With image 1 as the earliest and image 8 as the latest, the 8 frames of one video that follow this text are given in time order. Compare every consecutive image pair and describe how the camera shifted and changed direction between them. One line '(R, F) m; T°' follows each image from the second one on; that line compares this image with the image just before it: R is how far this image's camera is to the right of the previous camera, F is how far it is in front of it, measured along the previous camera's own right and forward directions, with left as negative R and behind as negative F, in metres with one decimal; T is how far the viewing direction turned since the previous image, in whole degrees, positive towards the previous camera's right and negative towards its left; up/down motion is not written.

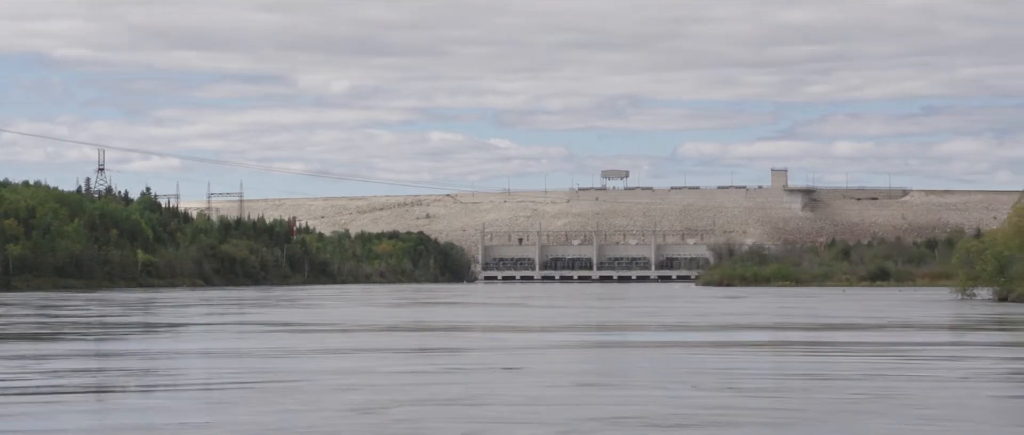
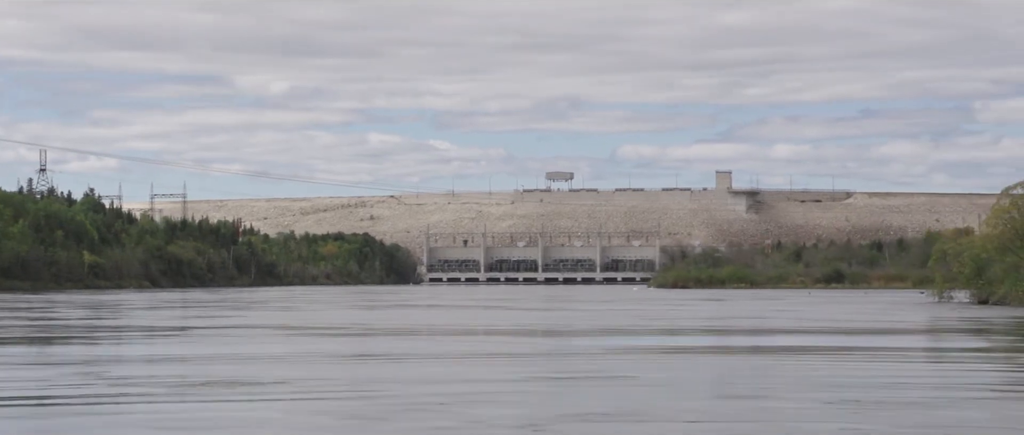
(-0.8, +0.5) m; +2°
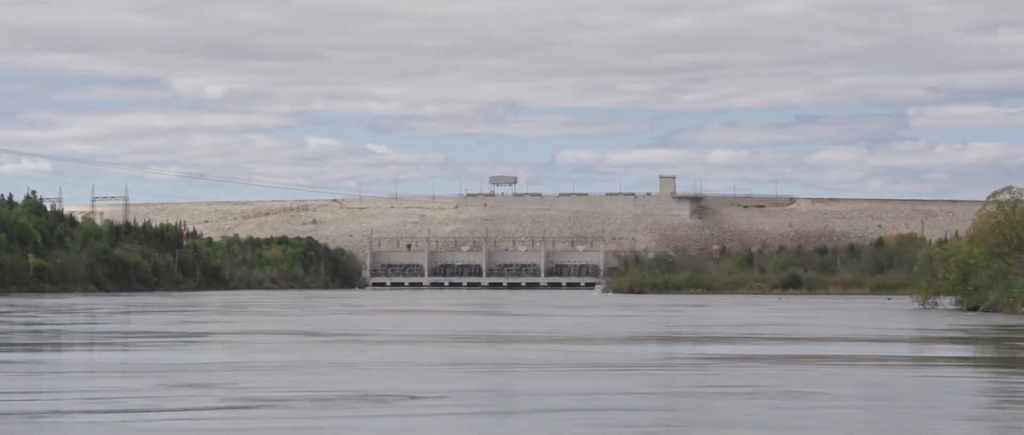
(-1.0, +0.7) m; +2°
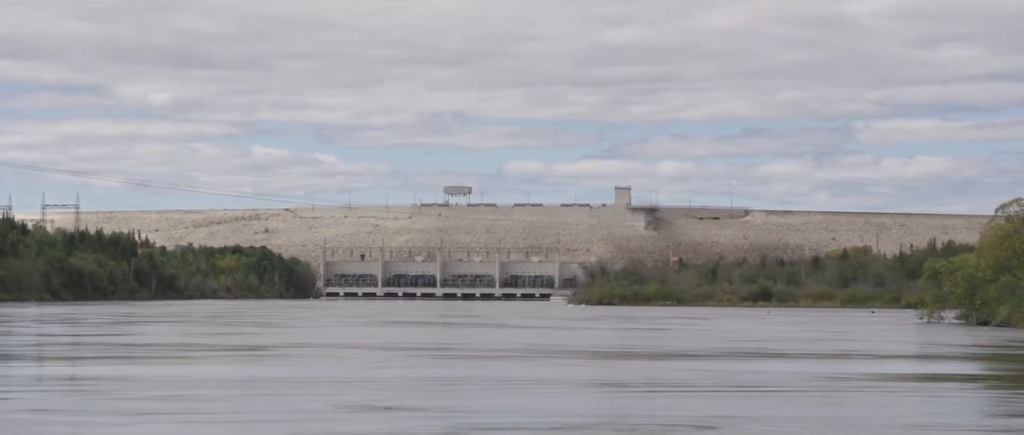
(-1.1, +1.0) m; +2°
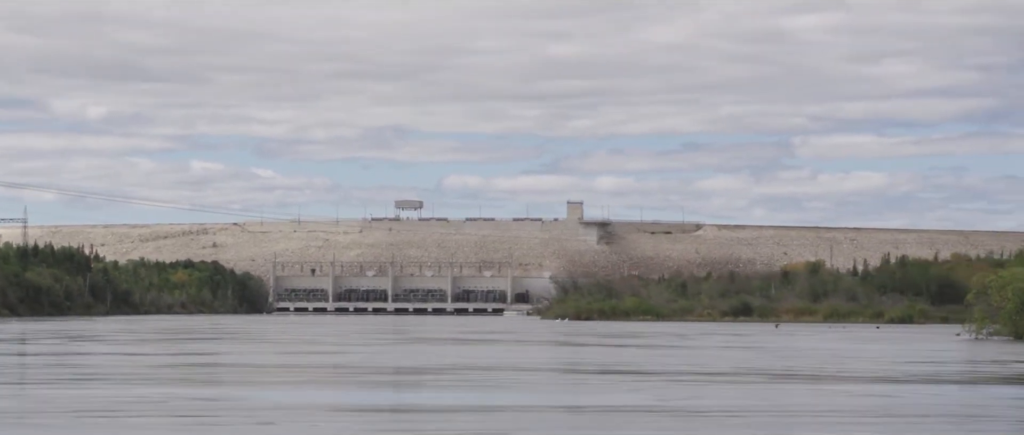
(-2.0, +1.4) m; +2°
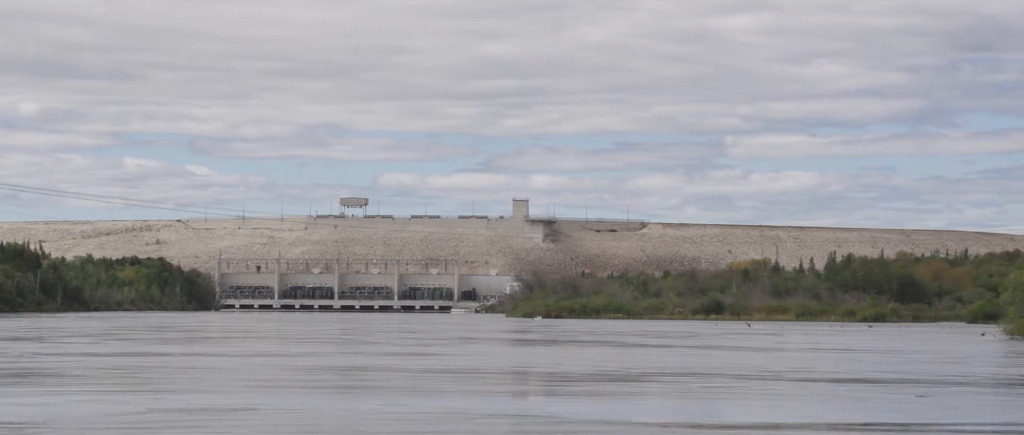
(-2.0, +0.5) m; +2°
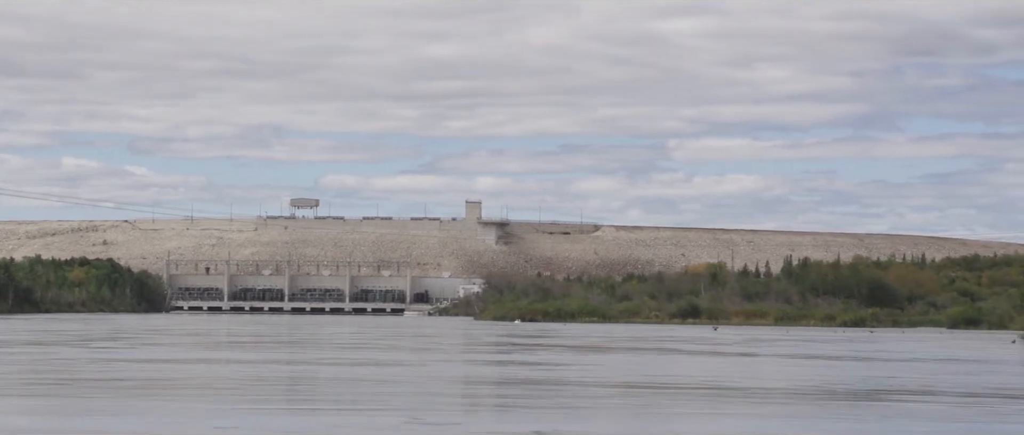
(-1.6, +1.8) m; +2°
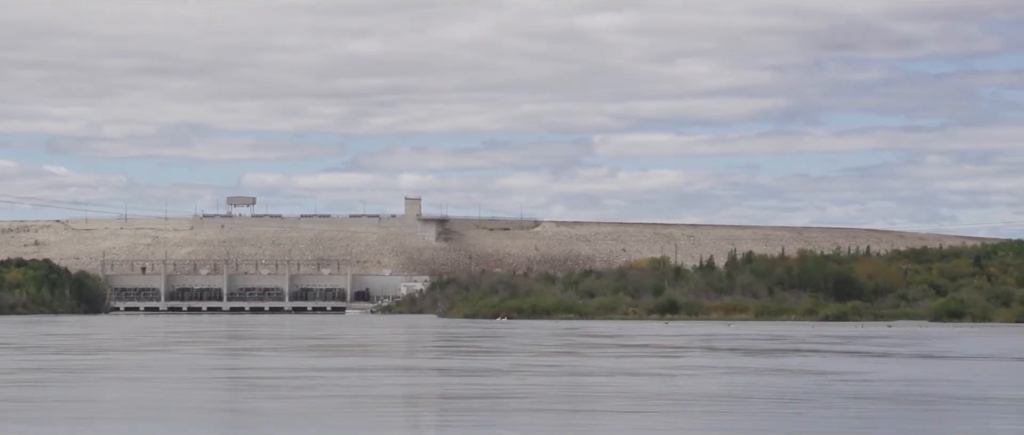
(-2.5, +2.0) m; +2°
